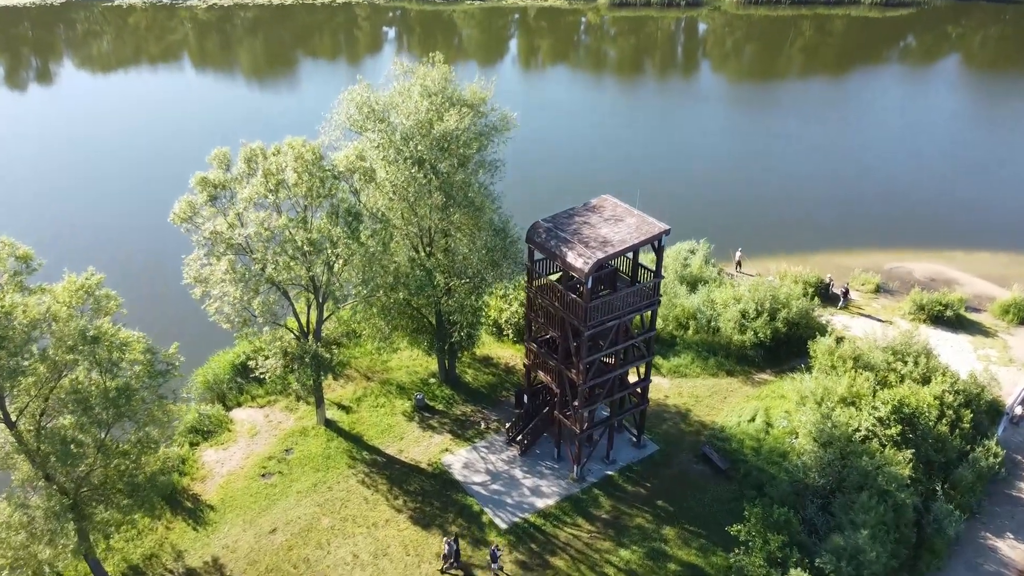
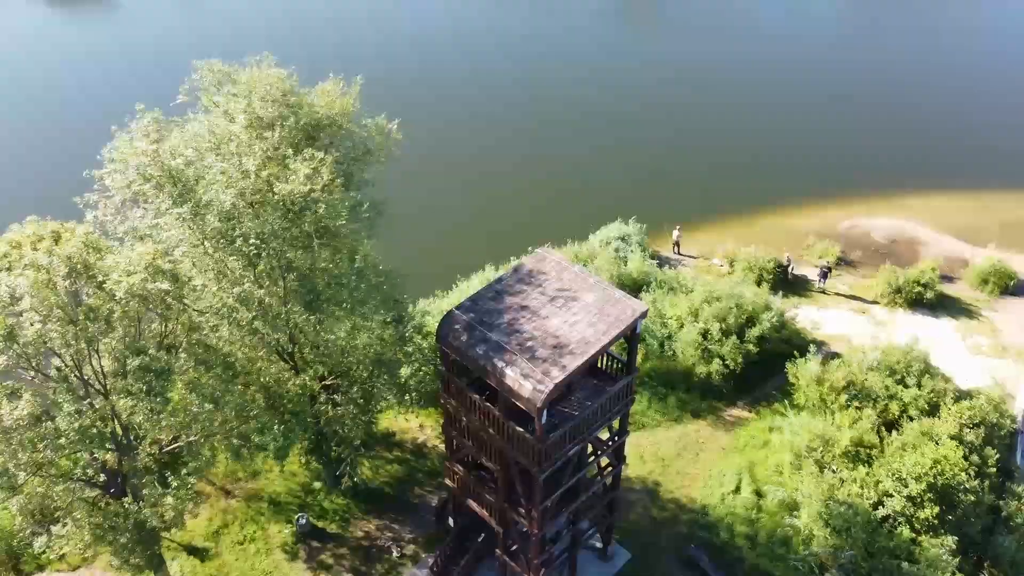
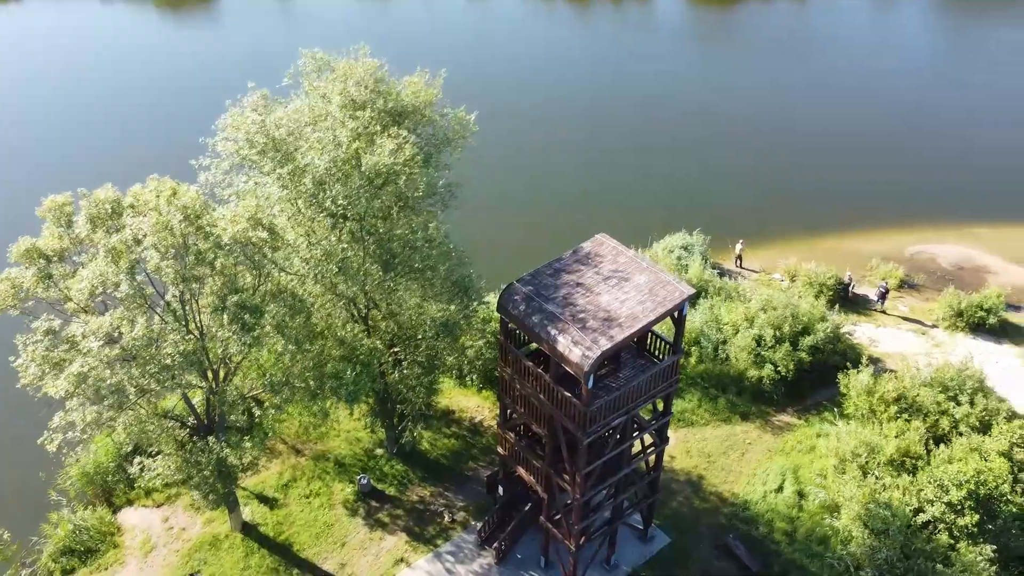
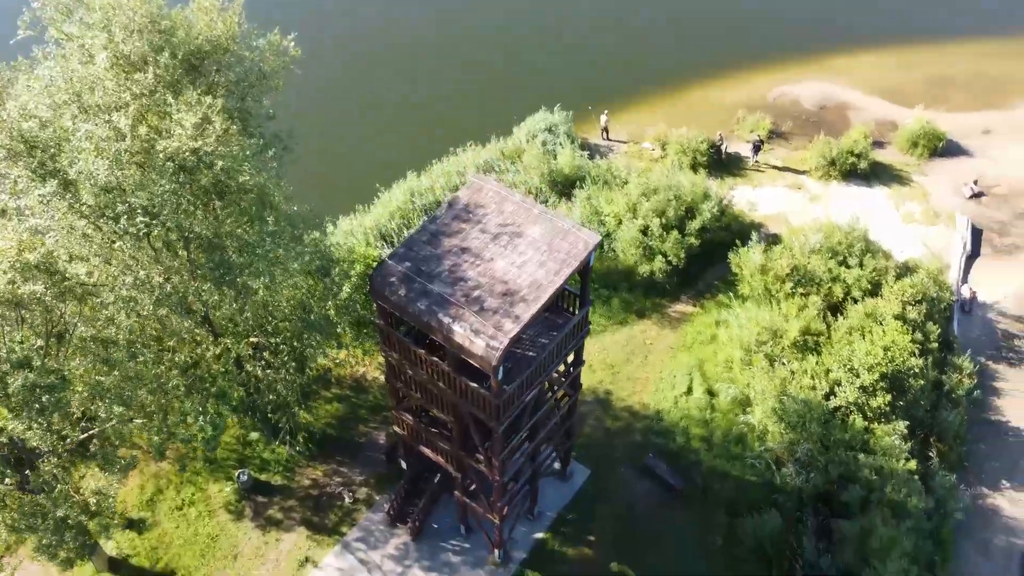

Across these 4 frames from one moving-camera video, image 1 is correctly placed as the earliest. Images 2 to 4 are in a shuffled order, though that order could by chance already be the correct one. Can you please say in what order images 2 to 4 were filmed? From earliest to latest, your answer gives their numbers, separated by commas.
3, 2, 4
